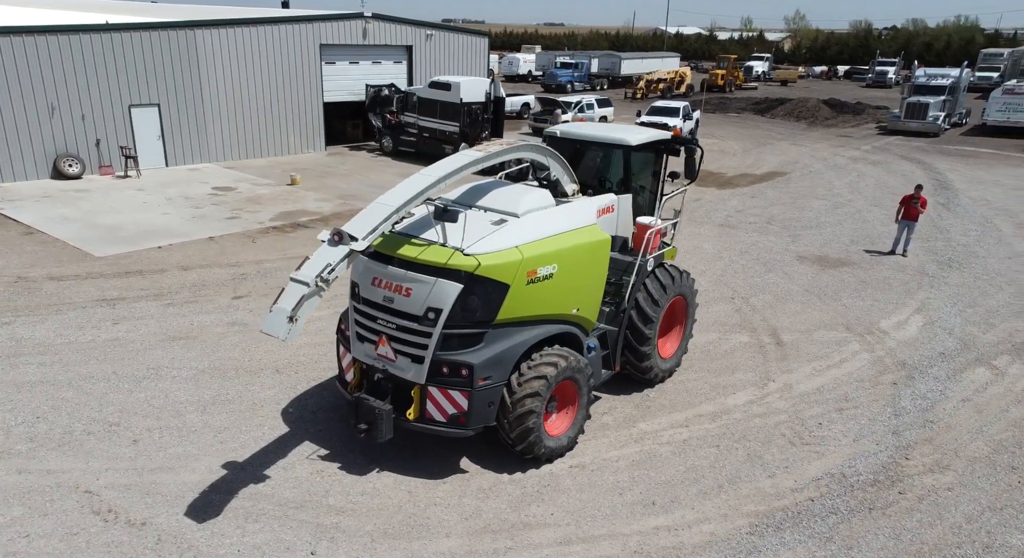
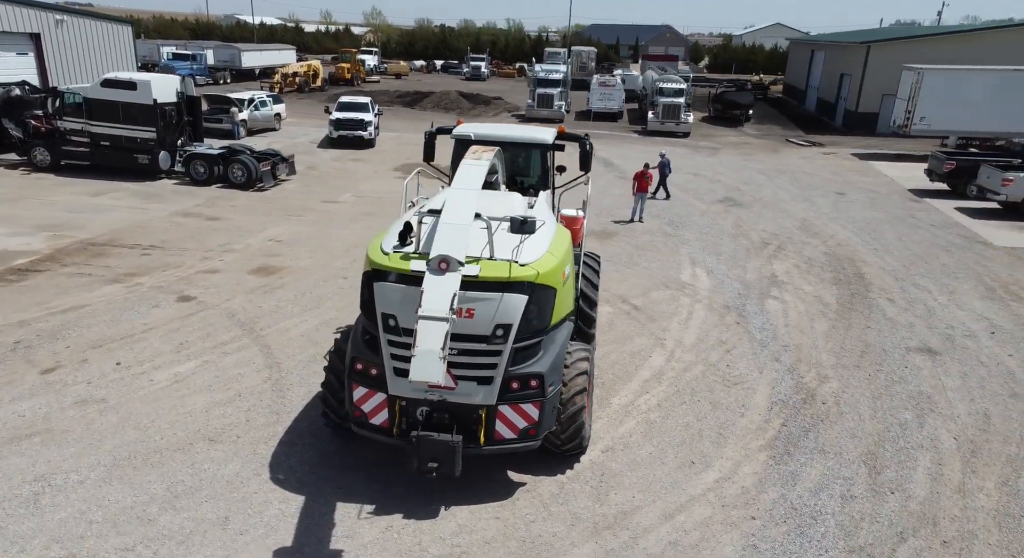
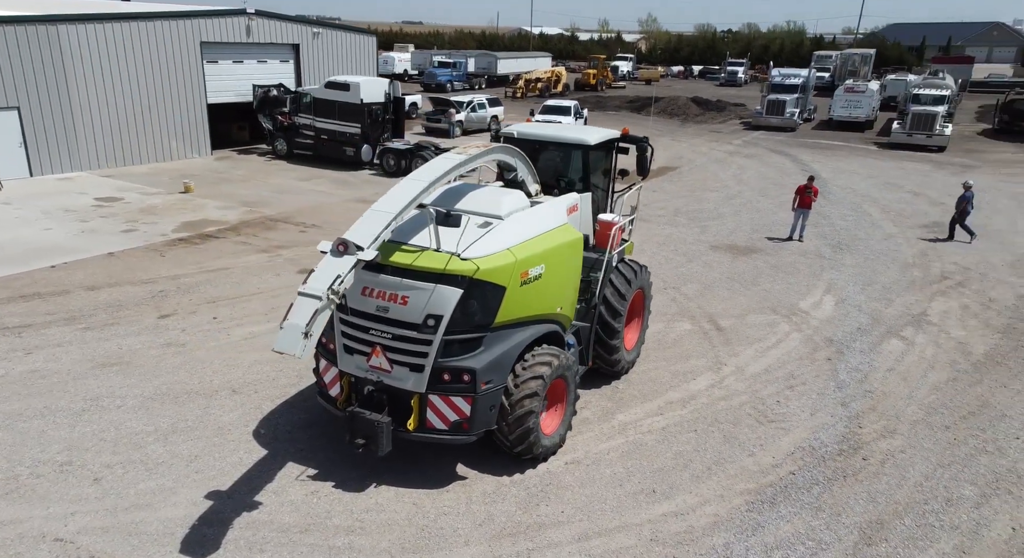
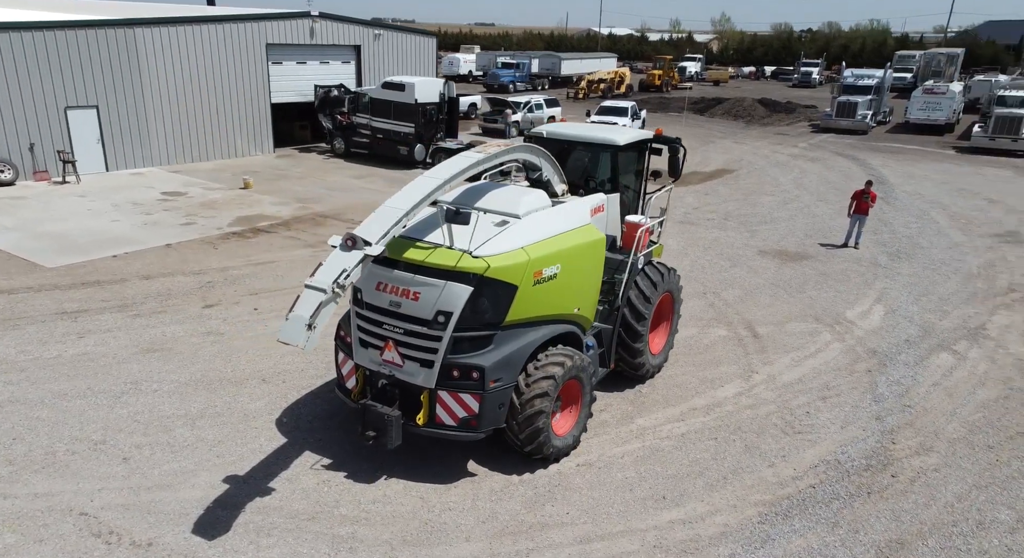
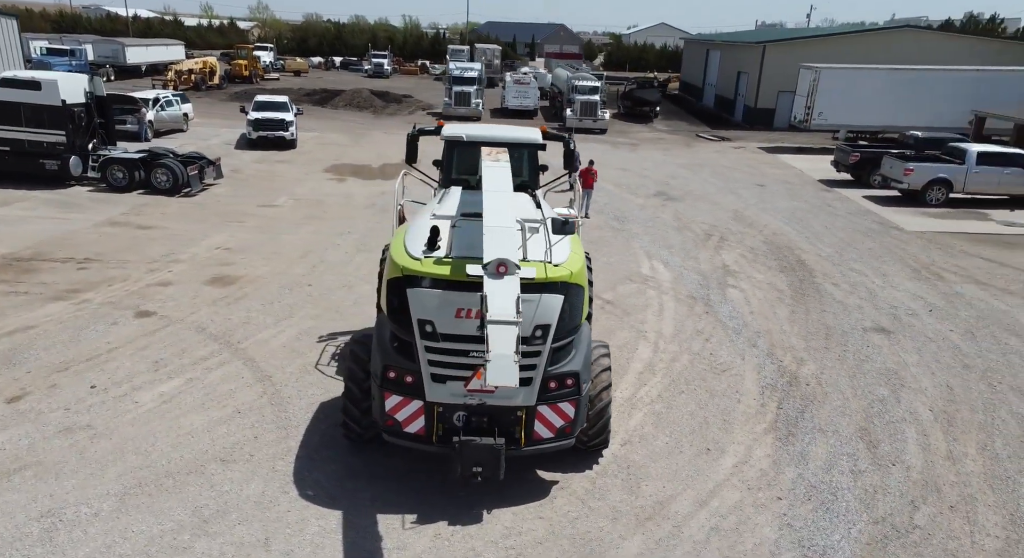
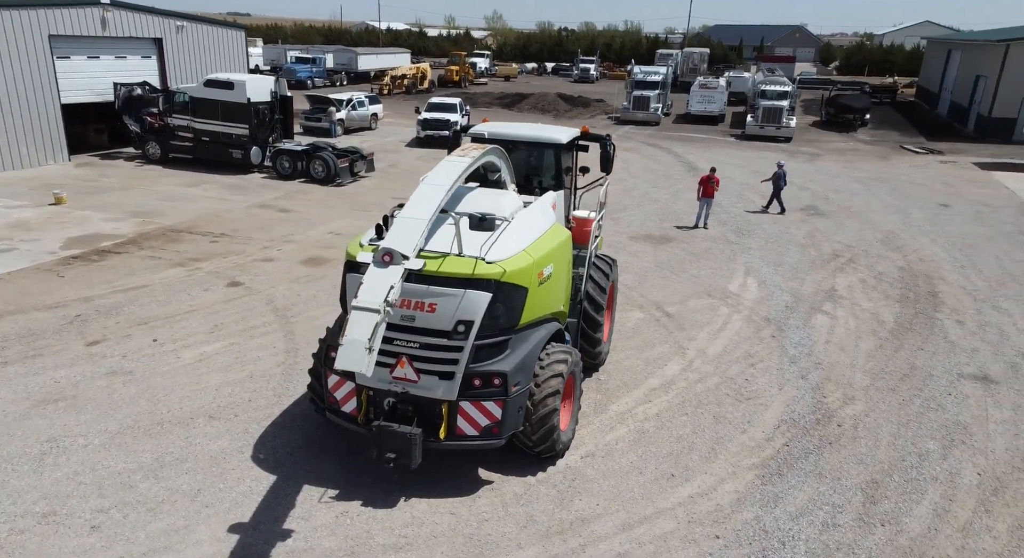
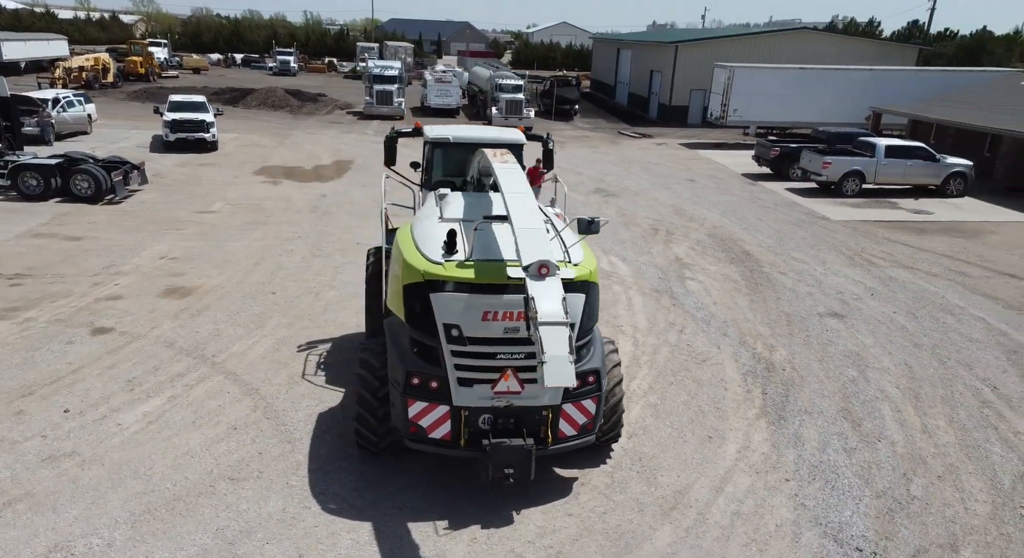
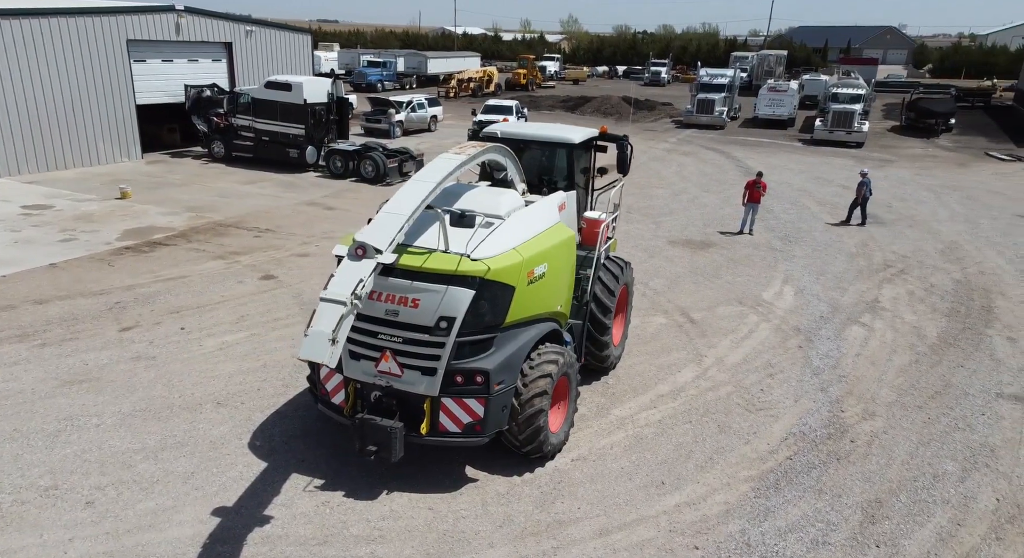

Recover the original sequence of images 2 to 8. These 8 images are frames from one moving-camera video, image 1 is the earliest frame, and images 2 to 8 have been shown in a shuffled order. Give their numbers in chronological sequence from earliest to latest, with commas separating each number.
4, 3, 8, 6, 2, 5, 7
